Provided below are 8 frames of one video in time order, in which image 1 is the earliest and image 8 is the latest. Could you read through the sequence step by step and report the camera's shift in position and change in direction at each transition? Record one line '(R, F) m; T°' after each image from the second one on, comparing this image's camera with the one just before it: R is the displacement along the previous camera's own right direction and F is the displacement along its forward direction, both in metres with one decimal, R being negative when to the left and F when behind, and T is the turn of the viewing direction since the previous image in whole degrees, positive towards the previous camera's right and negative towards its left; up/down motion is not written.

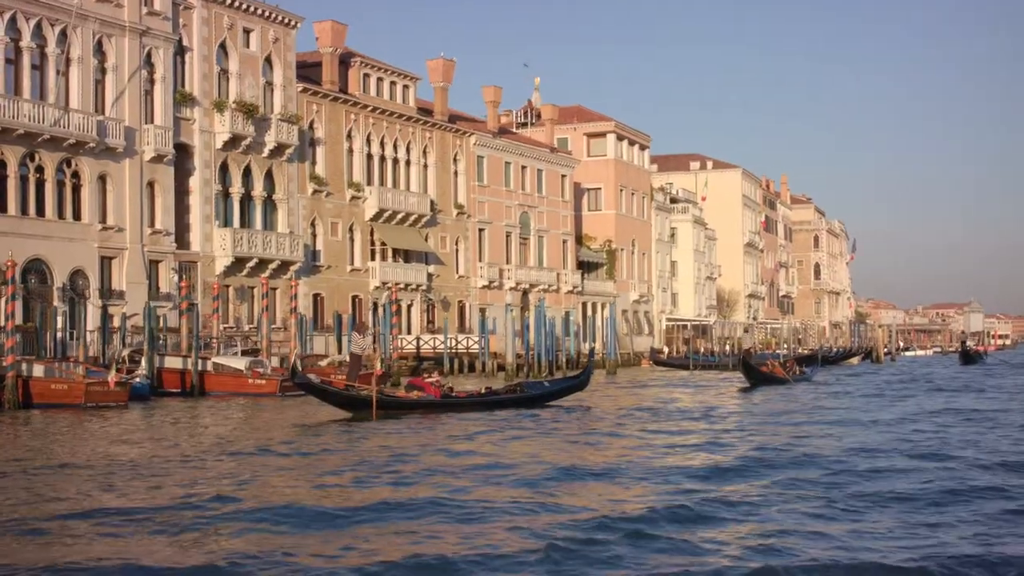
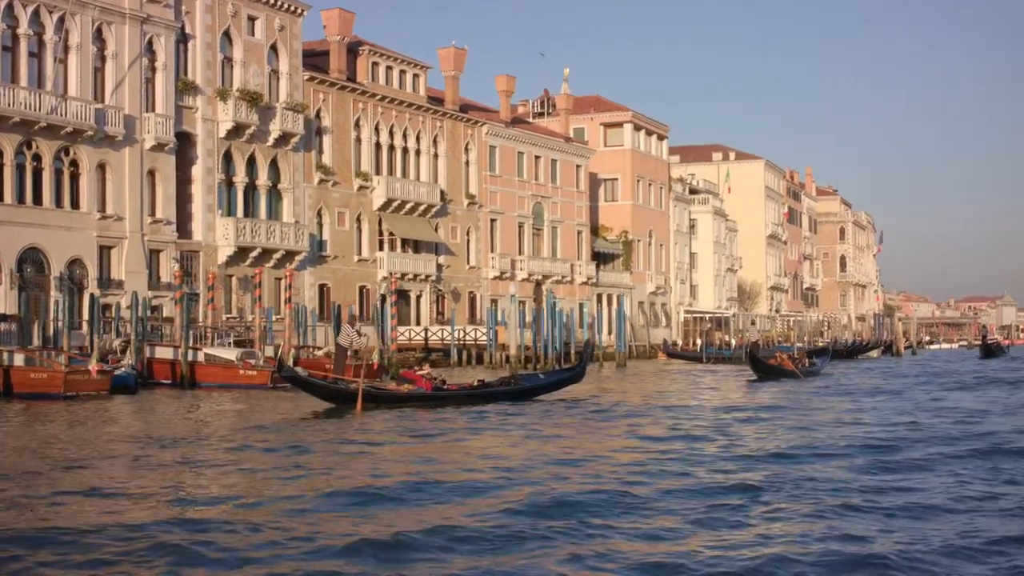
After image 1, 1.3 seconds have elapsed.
(+0.8, +0.6) m; -1°
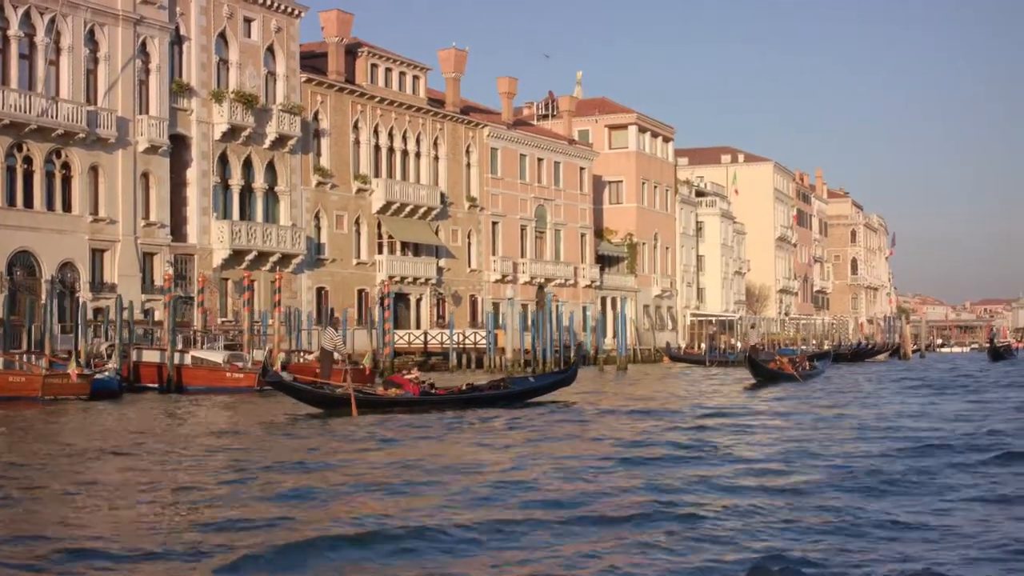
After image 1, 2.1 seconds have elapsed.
(+0.6, +0.4) m; -1°
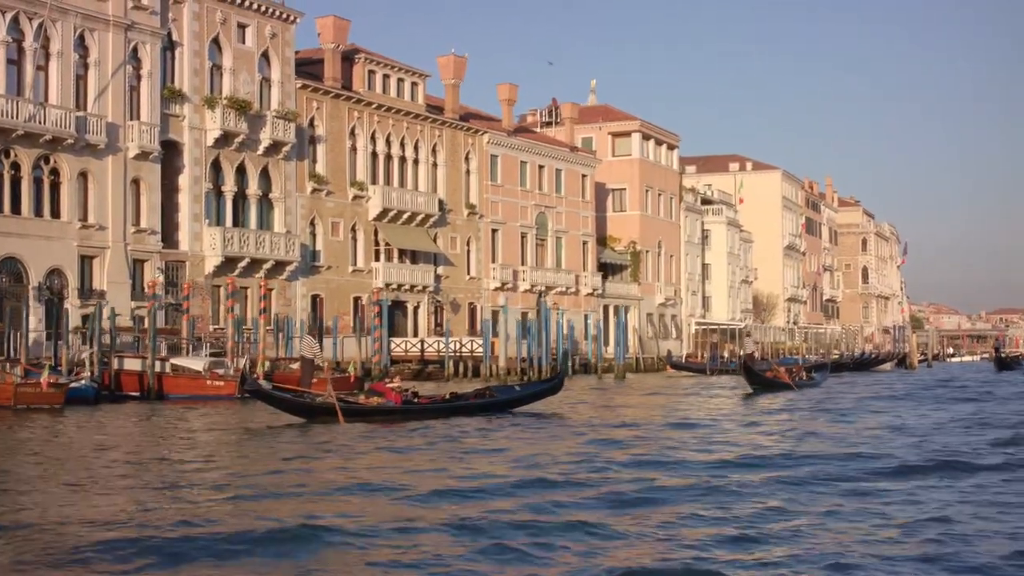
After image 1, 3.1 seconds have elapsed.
(+0.7, +0.4) m; -1°
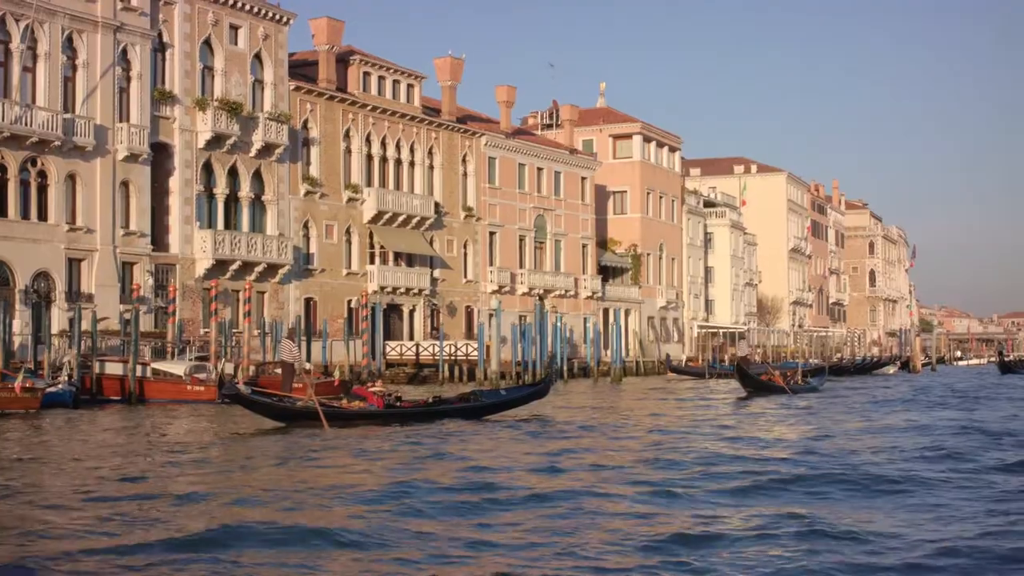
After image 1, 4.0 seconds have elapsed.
(+0.6, +0.4) m; -1°
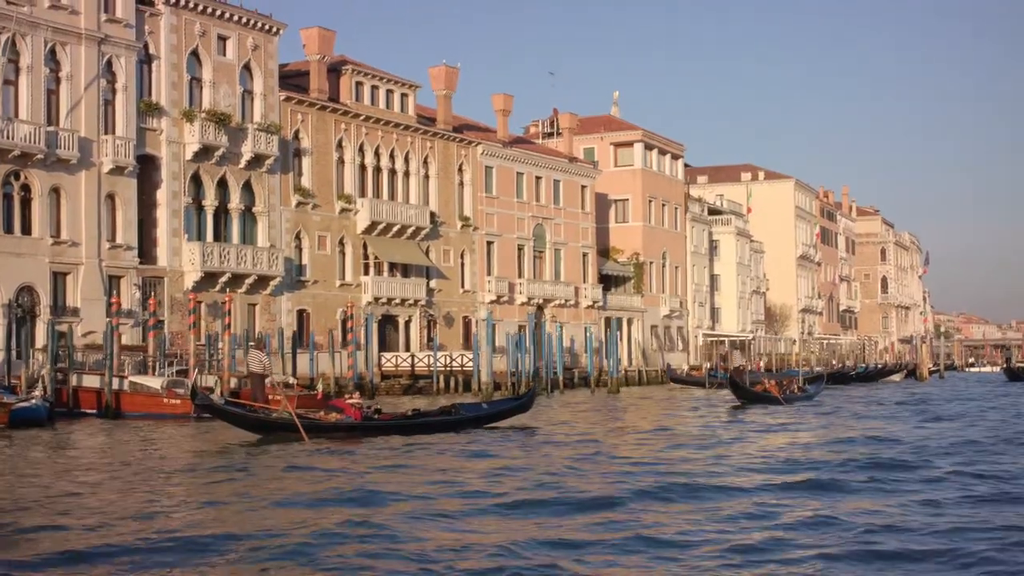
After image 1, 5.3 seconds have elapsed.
(+0.8, +0.5) m; -1°
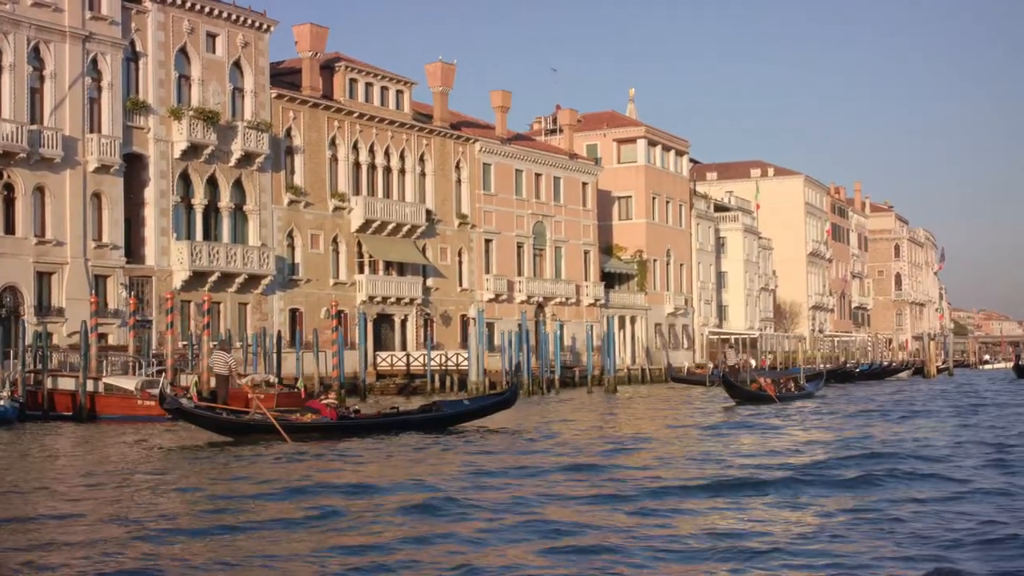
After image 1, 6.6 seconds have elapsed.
(+0.9, +0.5) m; -1°
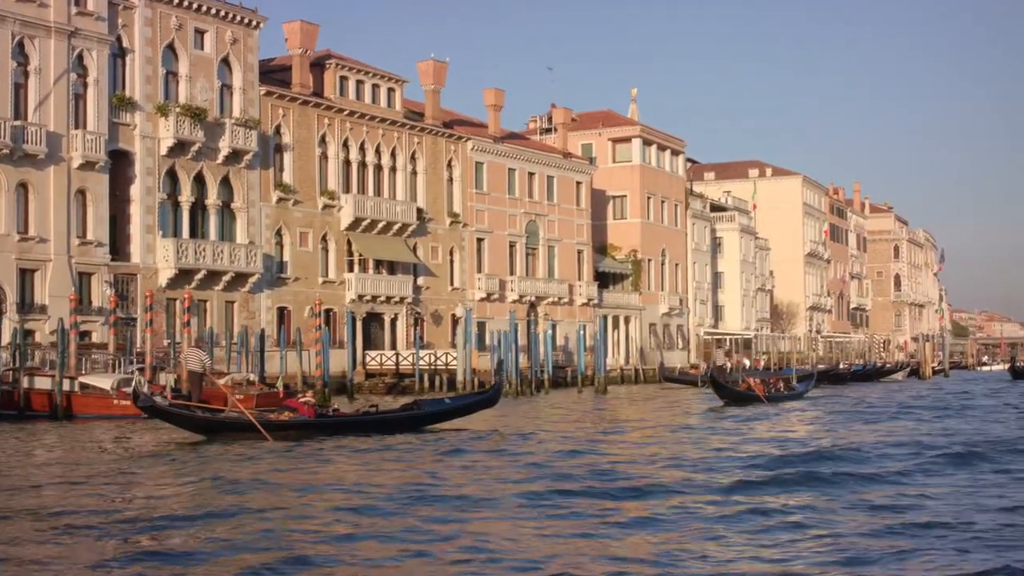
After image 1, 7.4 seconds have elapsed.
(+0.4, +0.3) m; 0°
